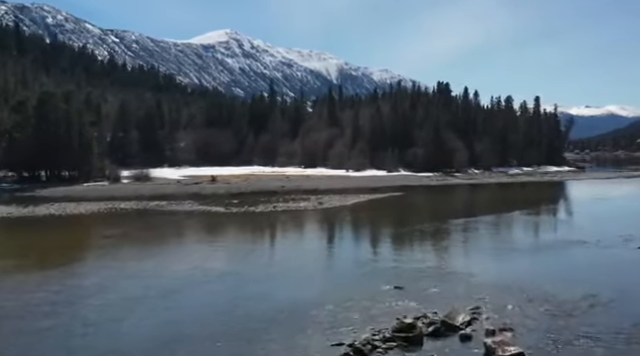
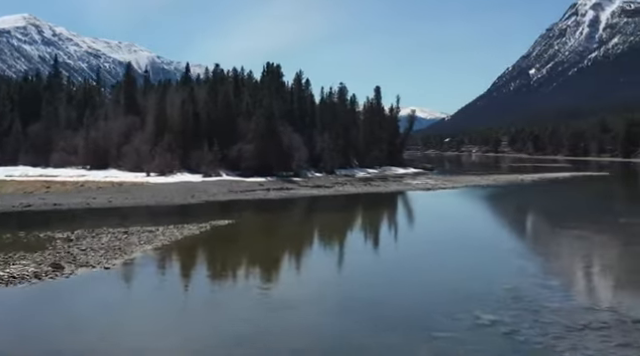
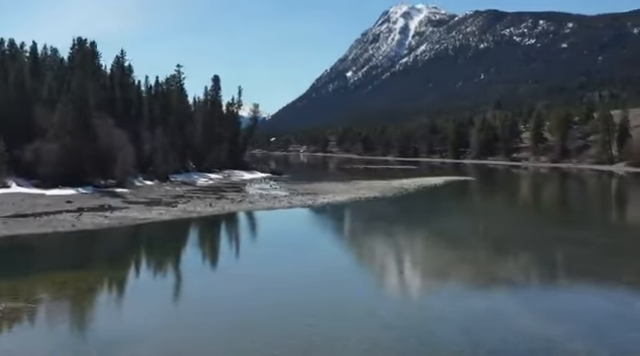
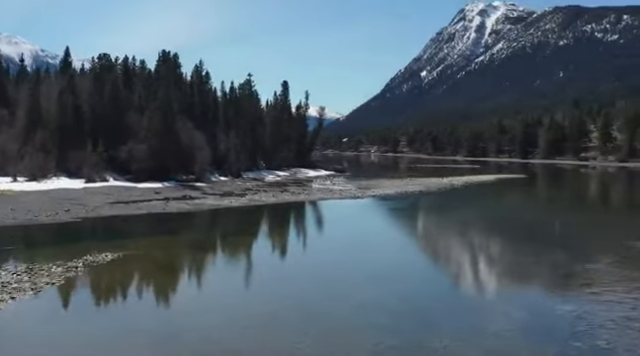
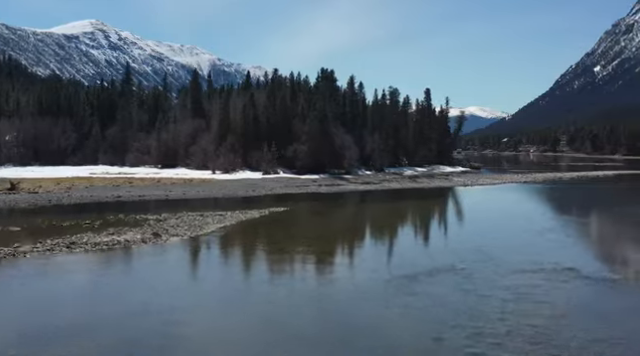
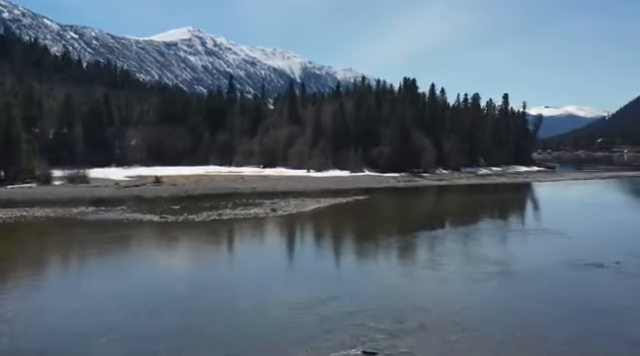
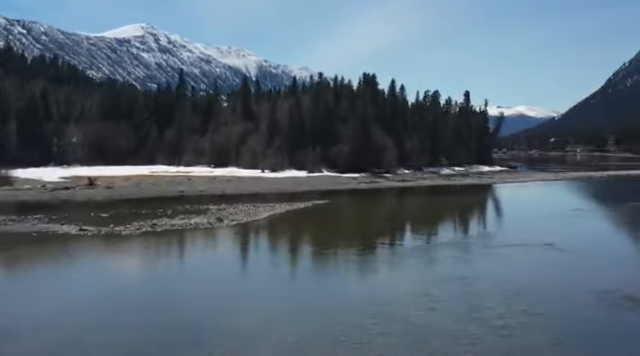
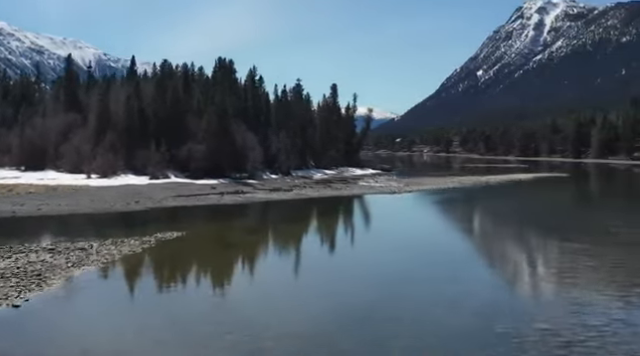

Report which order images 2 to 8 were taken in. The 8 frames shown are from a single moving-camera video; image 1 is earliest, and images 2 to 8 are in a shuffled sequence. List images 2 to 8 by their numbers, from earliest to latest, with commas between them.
6, 7, 5, 2, 8, 4, 3
